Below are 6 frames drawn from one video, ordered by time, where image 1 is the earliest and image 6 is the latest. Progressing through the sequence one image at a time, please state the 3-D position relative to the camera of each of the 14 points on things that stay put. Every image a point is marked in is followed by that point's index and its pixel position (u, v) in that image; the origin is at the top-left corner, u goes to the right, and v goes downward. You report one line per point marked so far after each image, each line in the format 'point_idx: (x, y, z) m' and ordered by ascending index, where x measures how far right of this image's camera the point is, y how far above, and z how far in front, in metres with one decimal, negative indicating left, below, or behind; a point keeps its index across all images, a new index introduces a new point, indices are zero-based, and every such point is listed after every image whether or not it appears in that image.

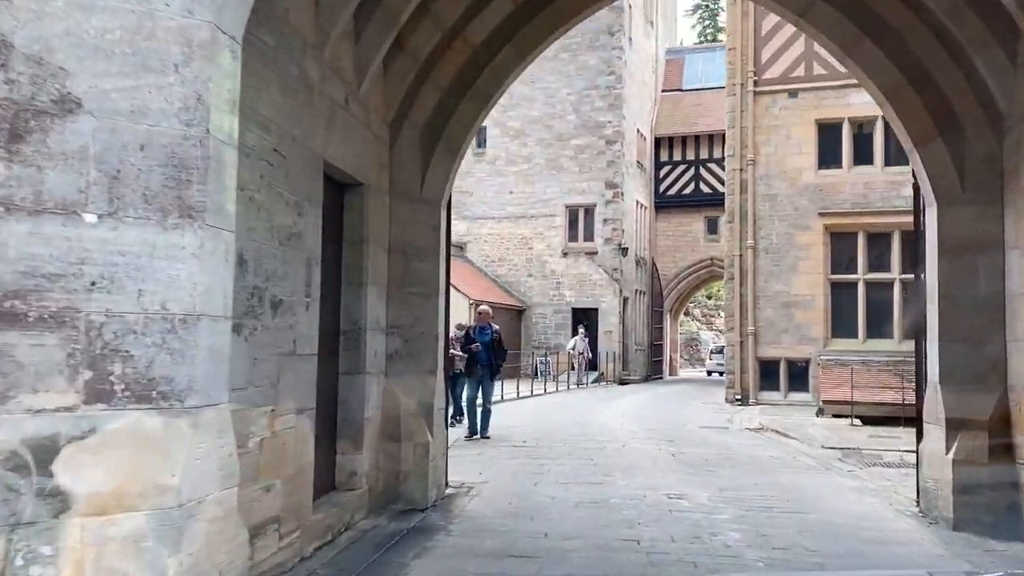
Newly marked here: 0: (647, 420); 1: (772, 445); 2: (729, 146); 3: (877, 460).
0: (+2.1, -2.1, +13.3) m
1: (+3.2, -1.9, +10.6) m
2: (+4.3, +2.9, +17.2) m
3: (+4.0, -1.9, +9.5) m
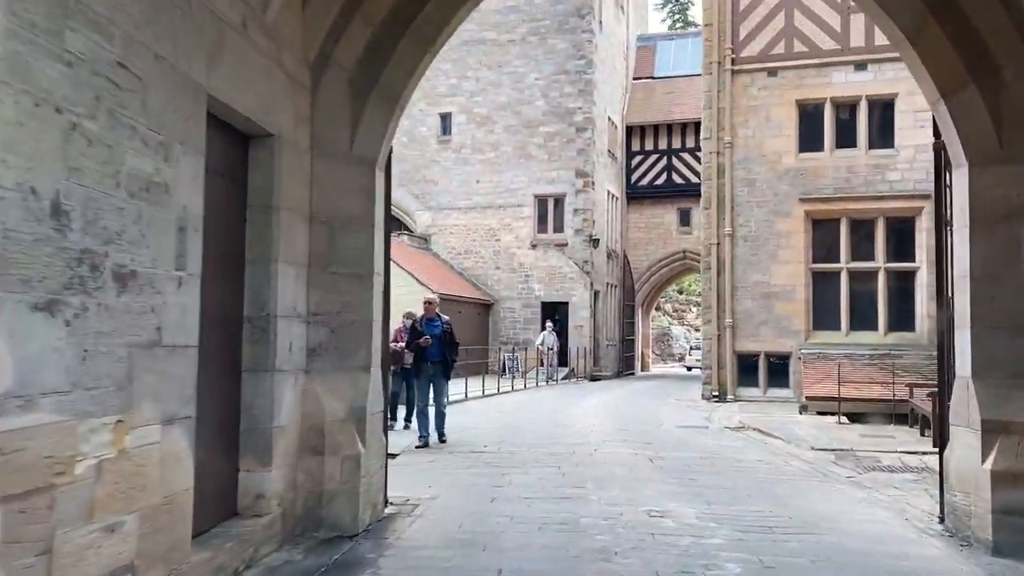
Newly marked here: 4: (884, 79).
0: (+1.5, -1.9, +12.3) m
1: (+2.8, -1.8, +9.6) m
2: (+3.7, +3.1, +16.2) m
3: (+3.6, -1.8, +8.5) m
4: (+6.6, +3.7, +15.2) m
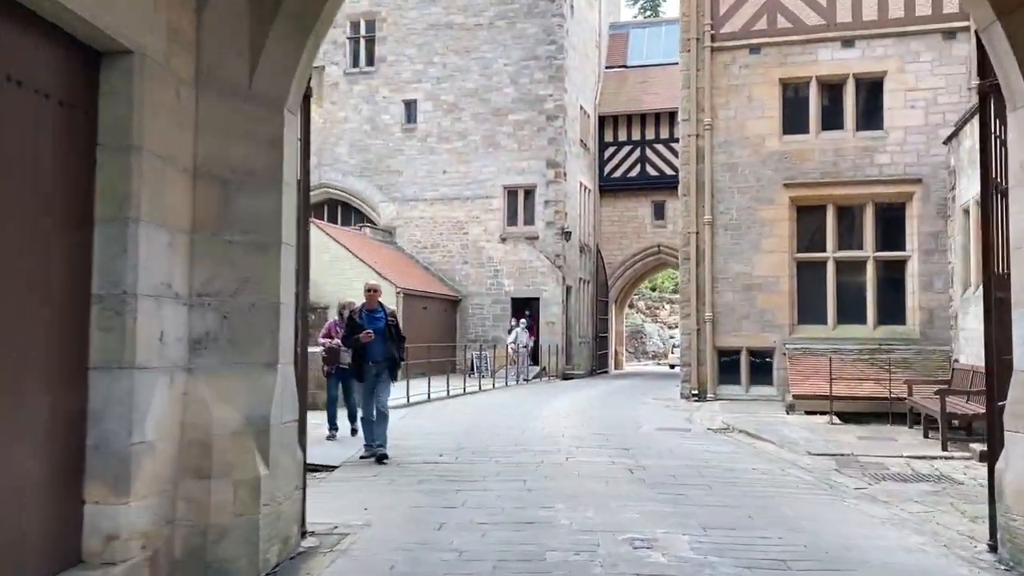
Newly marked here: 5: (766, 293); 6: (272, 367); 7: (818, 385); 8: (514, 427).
0: (+1.1, -1.8, +11.3) m
1: (+2.4, -1.6, +8.6) m
2: (+3.0, +3.2, +15.2) m
3: (+3.3, -1.6, +7.5) m
4: (+6.0, +3.9, +14.3) m
5: (+4.3, -0.1, +14.6) m
6: (-1.1, -0.4, +4.1) m
7: (+4.6, -1.4, +12.6) m
8: (0.0, -1.7, +10.5) m
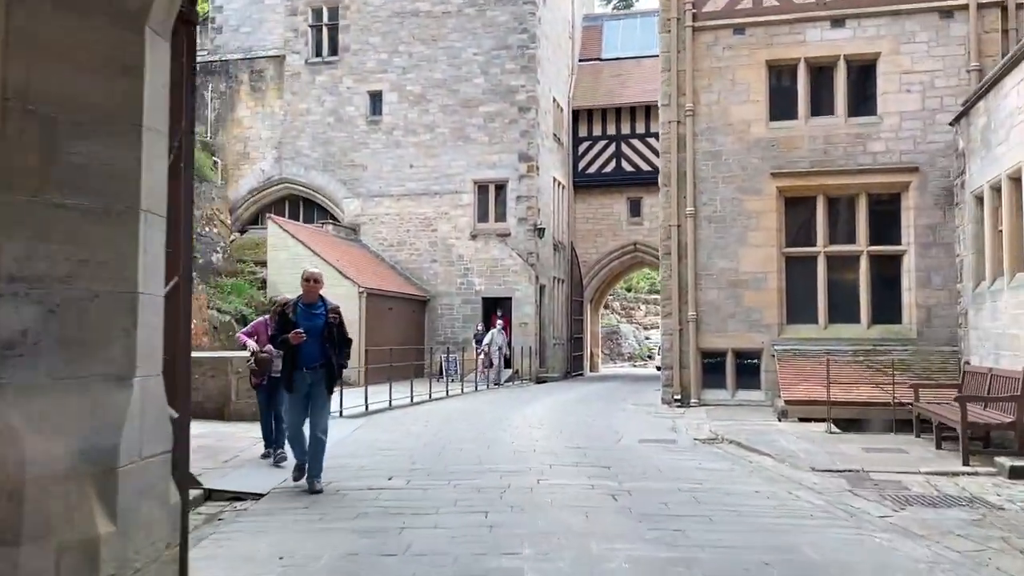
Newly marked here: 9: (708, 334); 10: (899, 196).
0: (+0.7, -1.7, +10.2) m
1: (+2.0, -1.6, +7.5) m
2: (+2.5, +3.2, +14.2) m
3: (+3.0, -1.6, +6.5) m
4: (+5.5, +3.9, +13.4) m
5: (+3.8, 0.0, +13.6) m
6: (-1.3, -0.3, +2.9) m
7: (+4.1, -1.4, +11.6) m
8: (-0.3, -1.7, +9.3) m
9: (+3.2, -0.7, +13.8) m
10: (+6.0, +1.4, +13.3) m
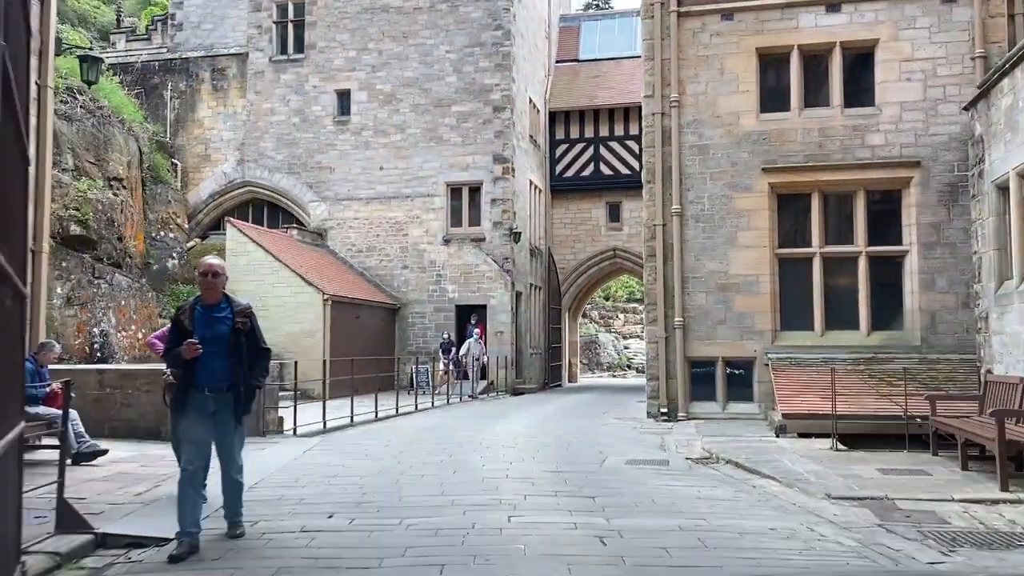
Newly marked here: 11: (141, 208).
0: (+0.4, -1.7, +9.1) m
1: (+1.8, -1.6, +6.5) m
2: (+2.1, +3.2, +13.2) m
3: (+2.8, -1.5, +5.5) m
4: (+5.1, +3.9, +12.5) m
5: (+3.4, -0.1, +12.6) m
6: (-1.5, -0.3, +1.8) m
7: (+3.8, -1.4, +10.6) m
8: (-0.6, -1.7, +8.2) m
9: (+2.8, -0.8, +12.8) m
10: (+5.6, +1.4, +12.4) m
11: (-8.3, +1.8, +19.1) m
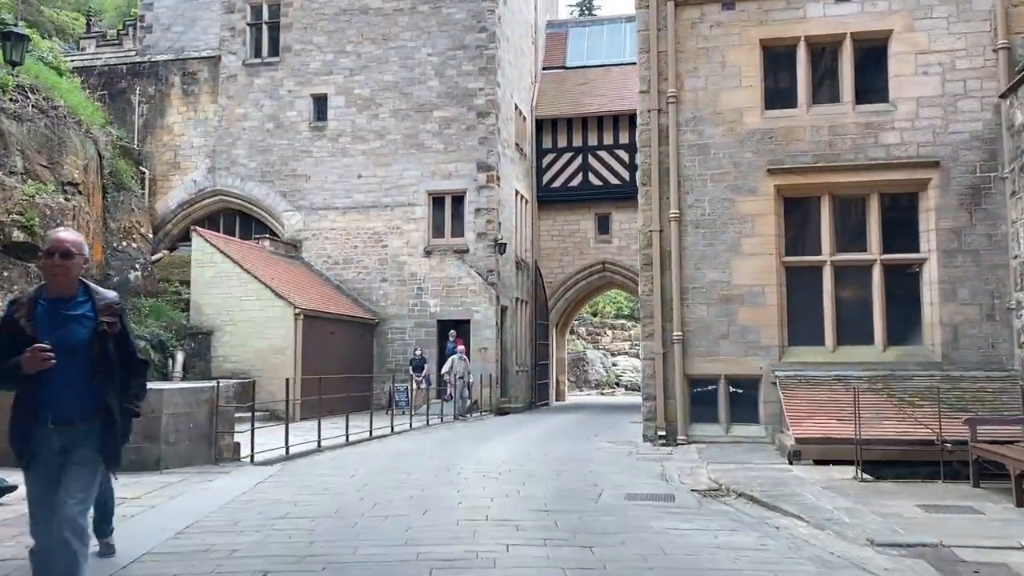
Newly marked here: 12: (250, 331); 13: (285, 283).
0: (+0.2, -1.8, +7.9) m
1: (+1.7, -1.6, +5.4) m
2: (+1.8, +3.0, +12.2) m
3: (+2.7, -1.5, +4.4) m
4: (+4.9, +3.7, +11.5) m
5: (+3.2, -0.2, +11.6) m
6: (-1.5, -0.2, +0.7) m
7: (+3.6, -1.5, +9.5) m
8: (-0.8, -1.7, +7.1) m
9: (+2.5, -1.0, +11.7) m
10: (+5.4, +1.2, +11.4) m
11: (-8.6, +1.5, +17.9) m
12: (-5.5, -0.9, +17.9) m
13: (-5.1, +0.1, +19.3) m
